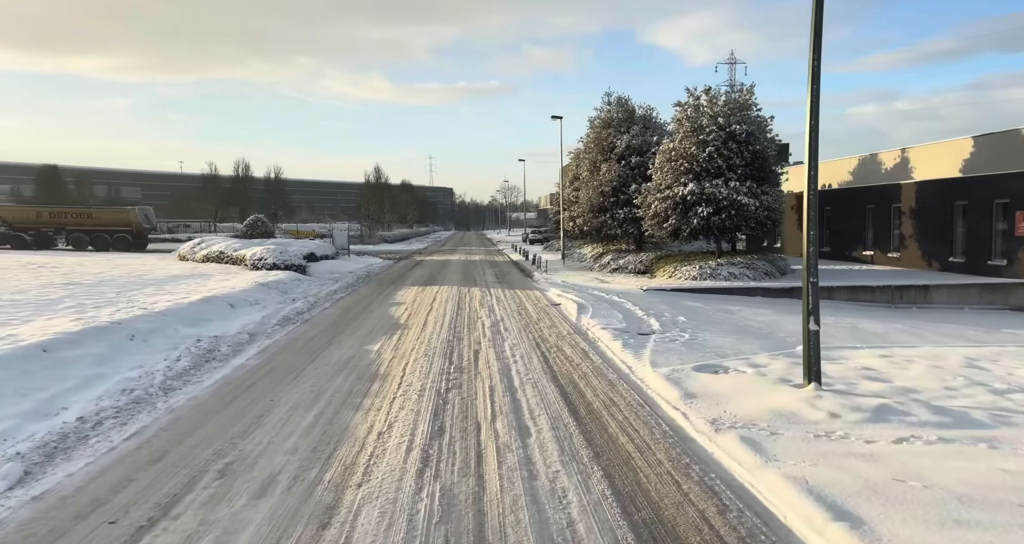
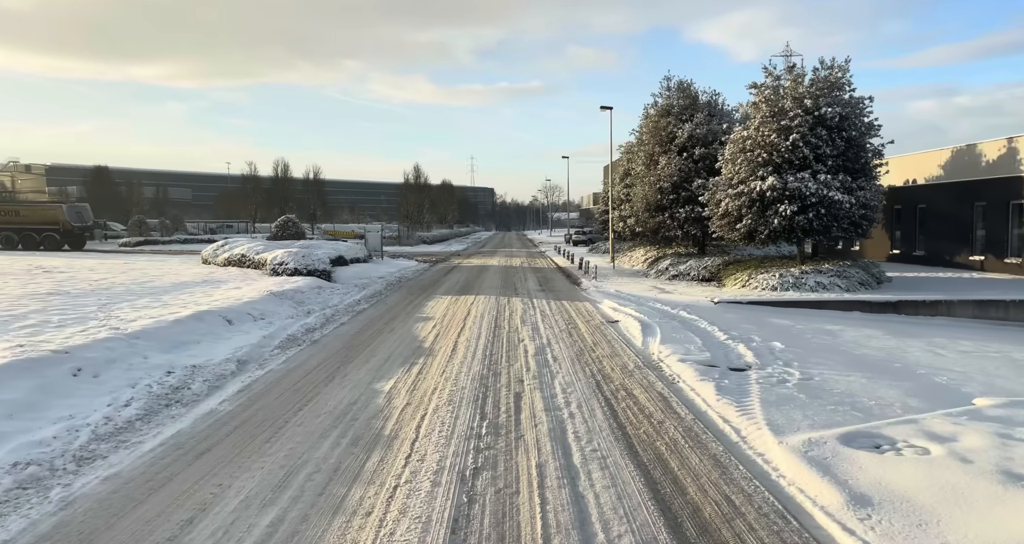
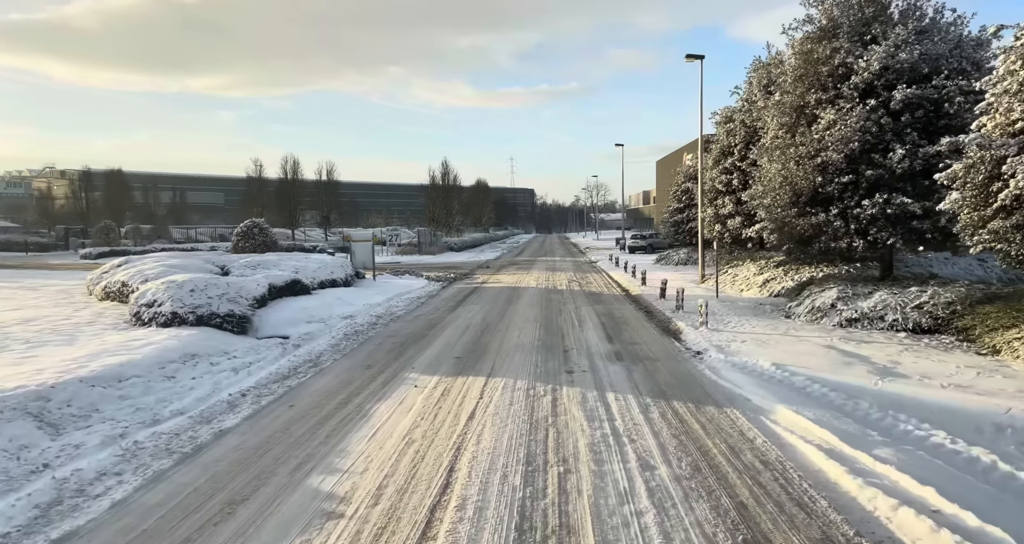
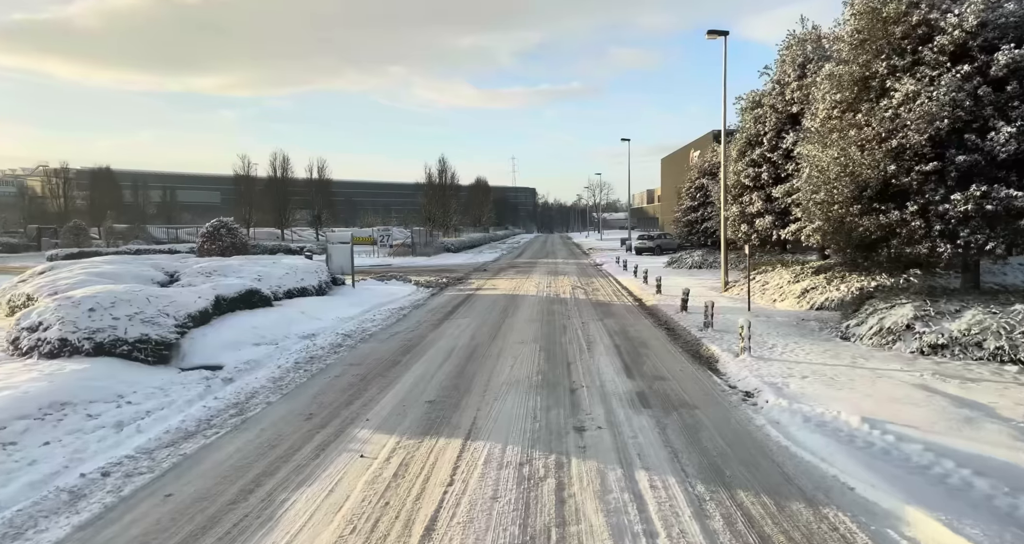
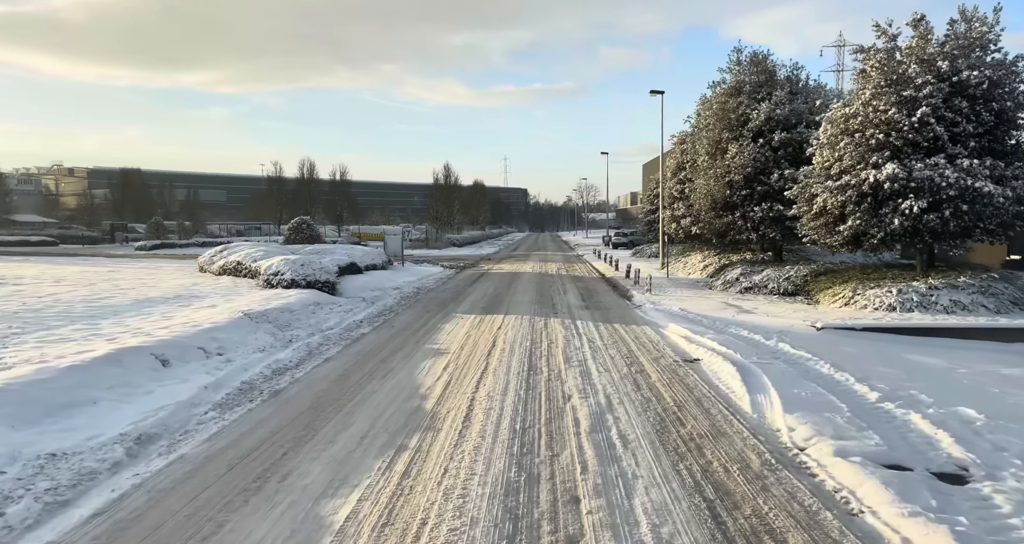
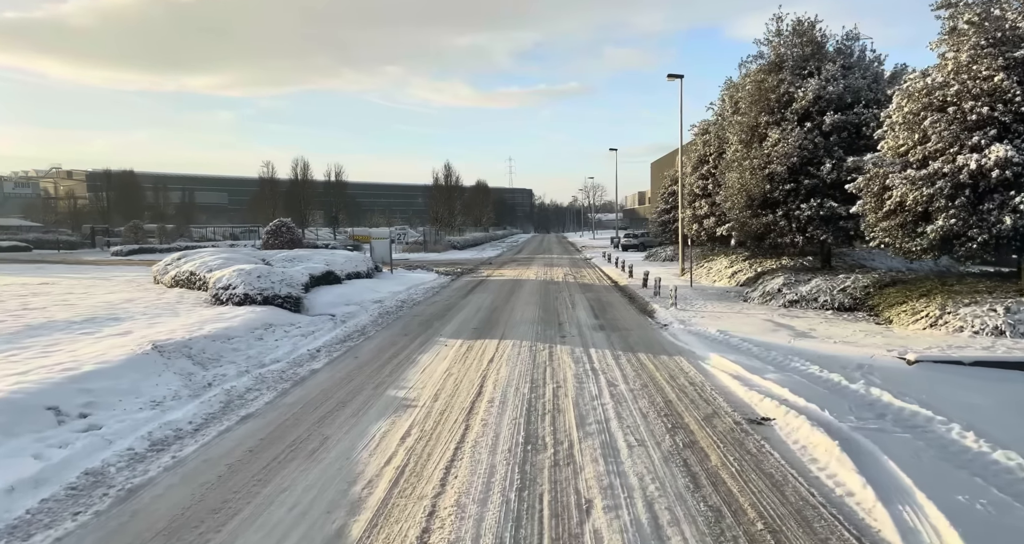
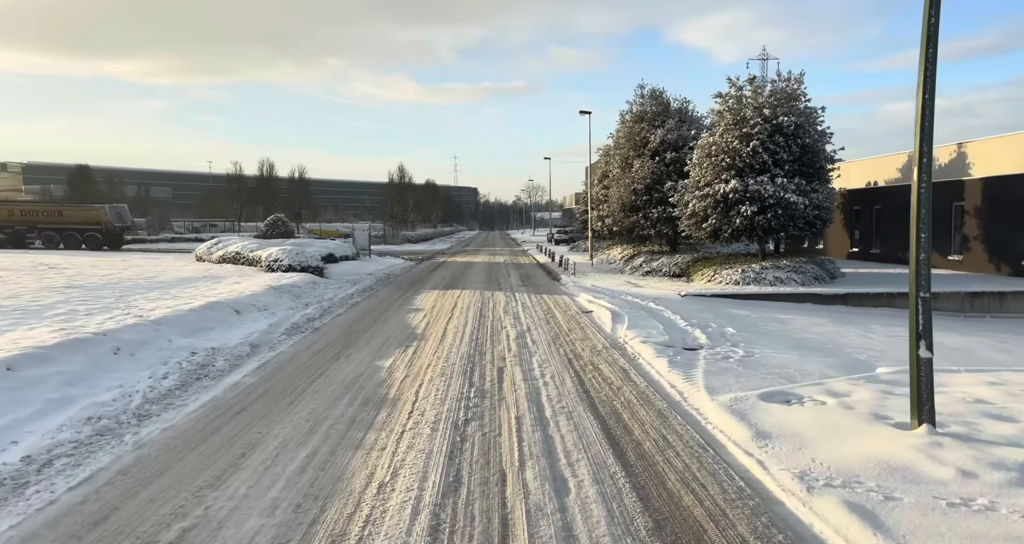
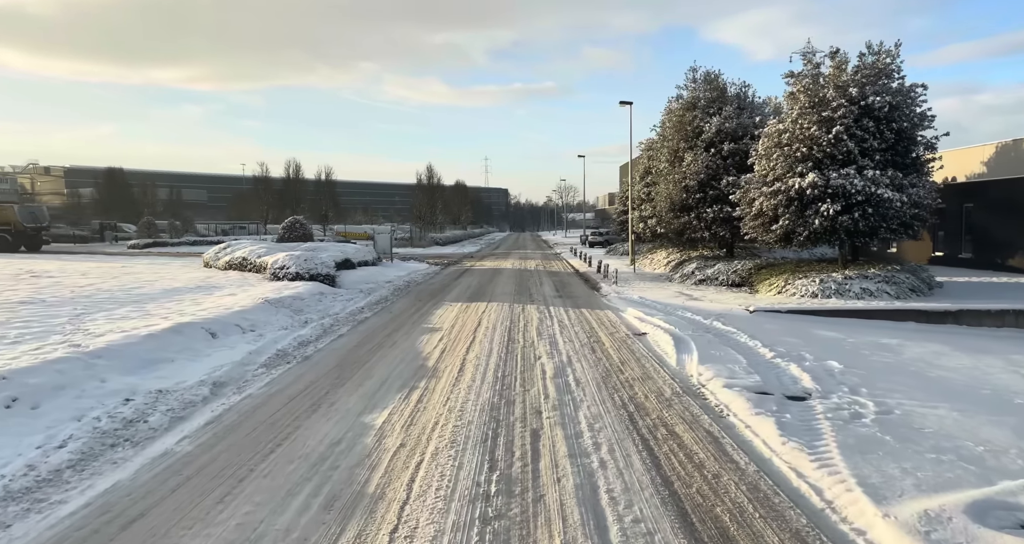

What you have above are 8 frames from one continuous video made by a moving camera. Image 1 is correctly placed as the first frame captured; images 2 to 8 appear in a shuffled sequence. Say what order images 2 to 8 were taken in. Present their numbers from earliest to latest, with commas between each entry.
7, 2, 8, 5, 6, 3, 4
